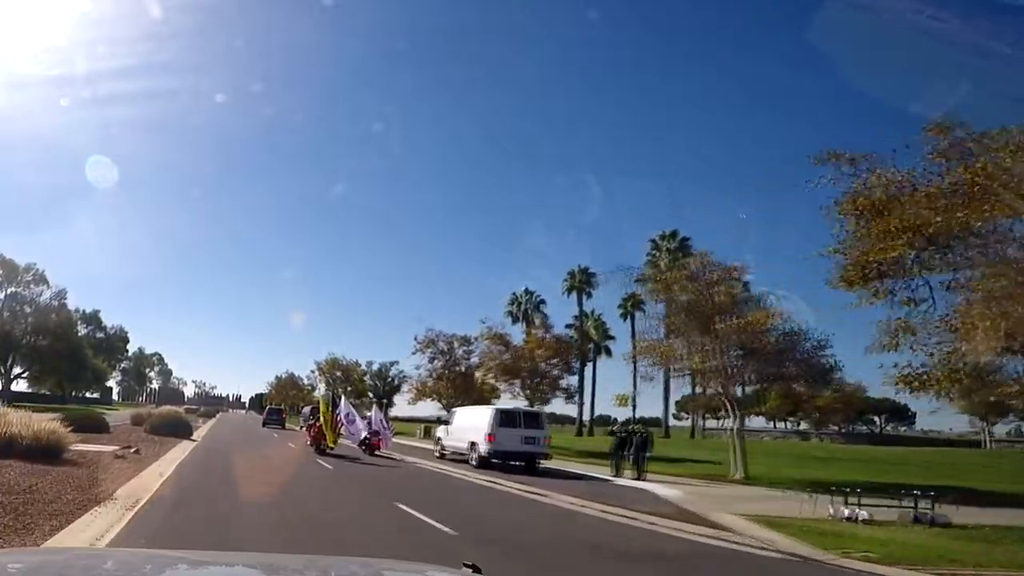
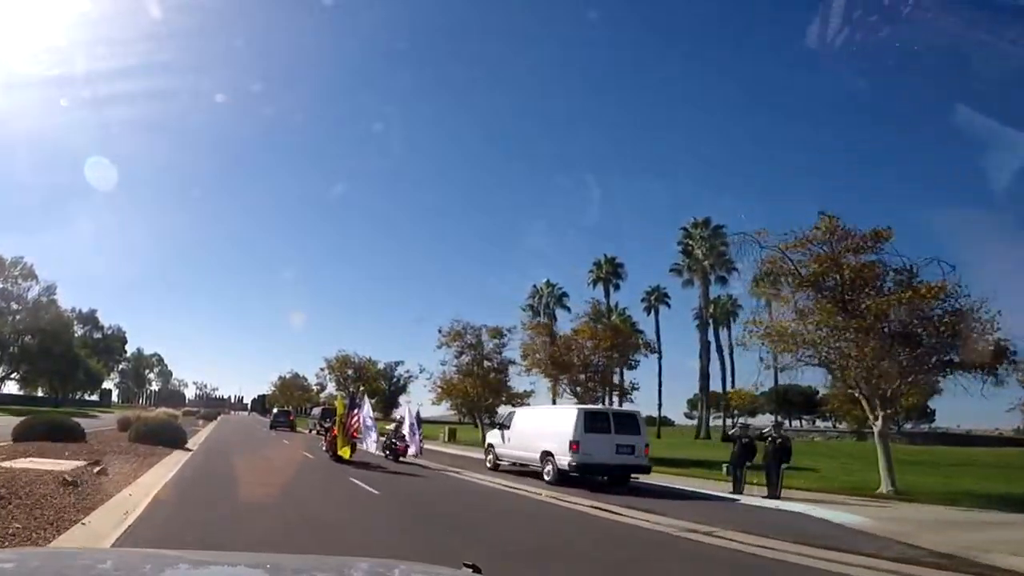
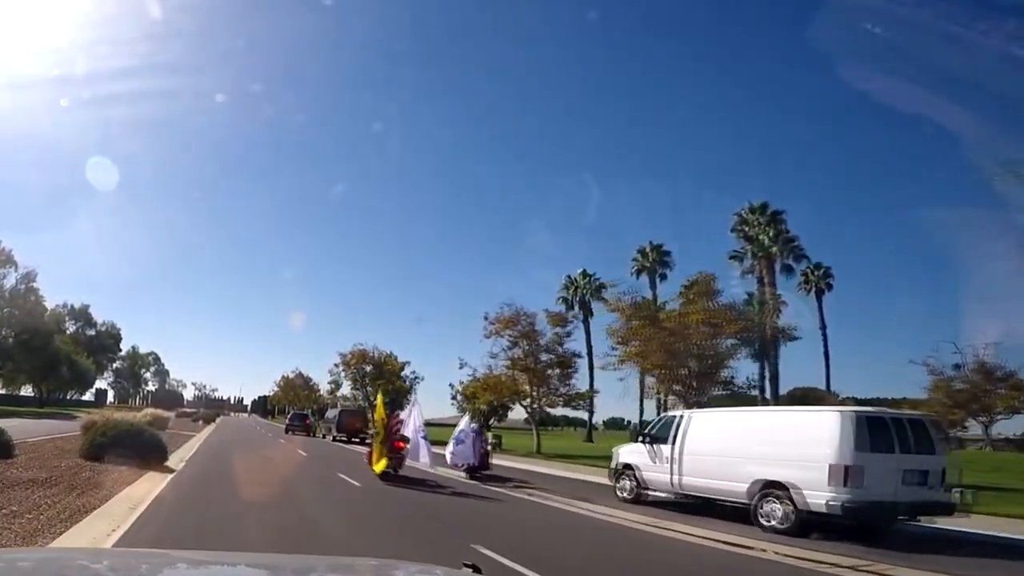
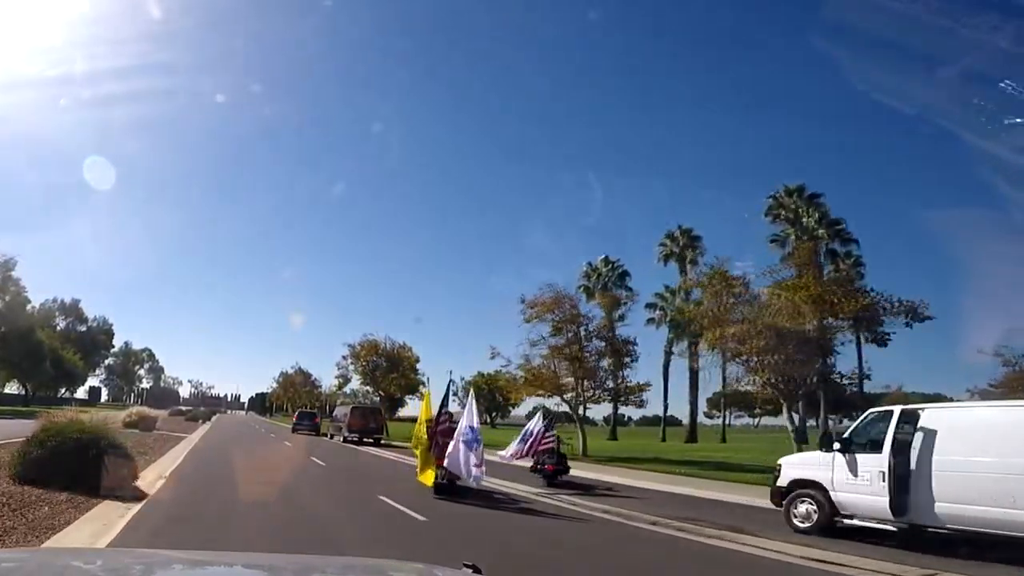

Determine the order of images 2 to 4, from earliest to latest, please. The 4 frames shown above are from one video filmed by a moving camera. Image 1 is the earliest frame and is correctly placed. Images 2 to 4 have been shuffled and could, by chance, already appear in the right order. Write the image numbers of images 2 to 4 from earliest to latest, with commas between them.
2, 3, 4
